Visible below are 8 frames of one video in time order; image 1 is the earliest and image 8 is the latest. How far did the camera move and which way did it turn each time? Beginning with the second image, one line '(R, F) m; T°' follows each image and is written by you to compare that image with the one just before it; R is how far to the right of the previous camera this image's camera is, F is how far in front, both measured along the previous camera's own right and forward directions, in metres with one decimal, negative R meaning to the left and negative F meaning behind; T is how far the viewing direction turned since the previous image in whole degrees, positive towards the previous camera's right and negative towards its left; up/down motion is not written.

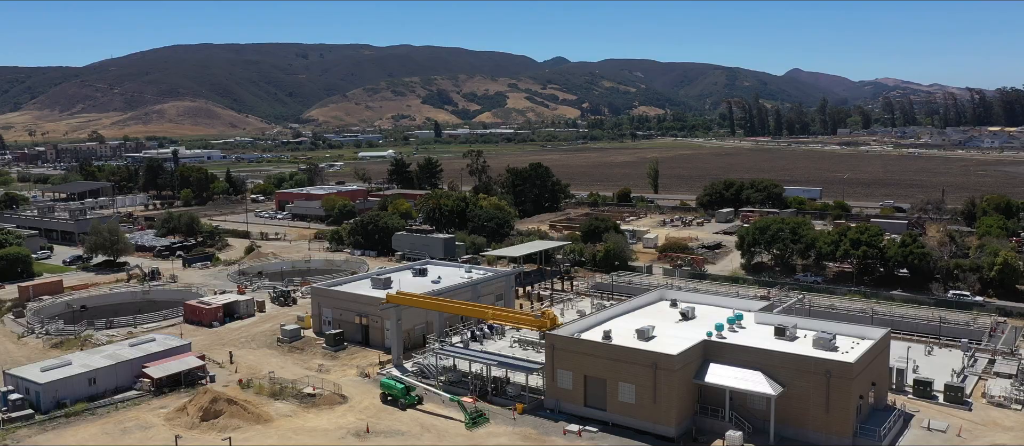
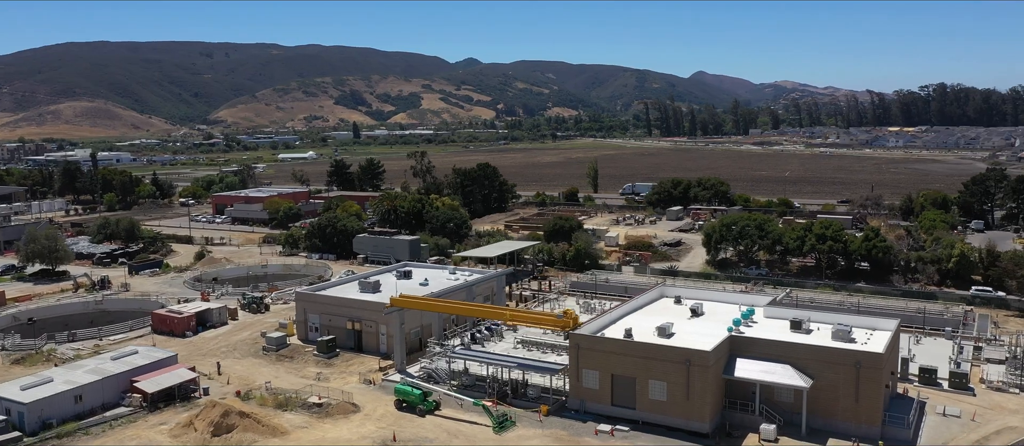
(-3.4, +0.6) m; +6°
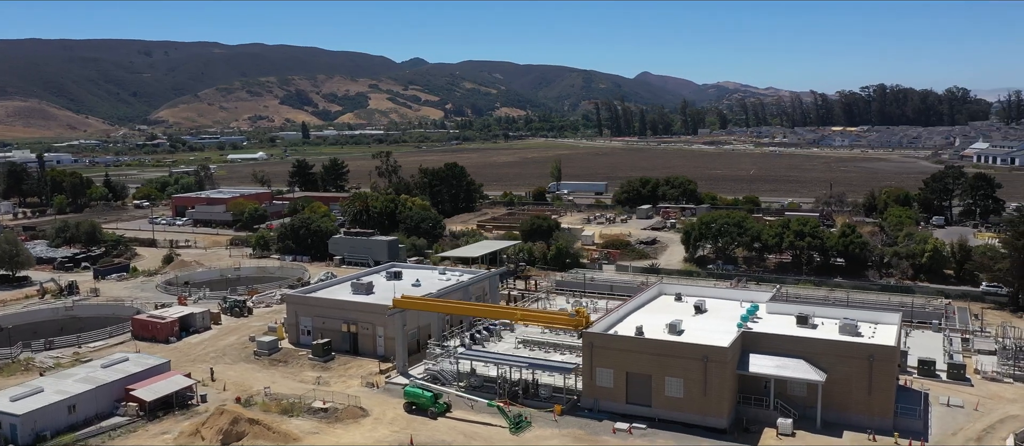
(-2.0, +0.3) m; +4°
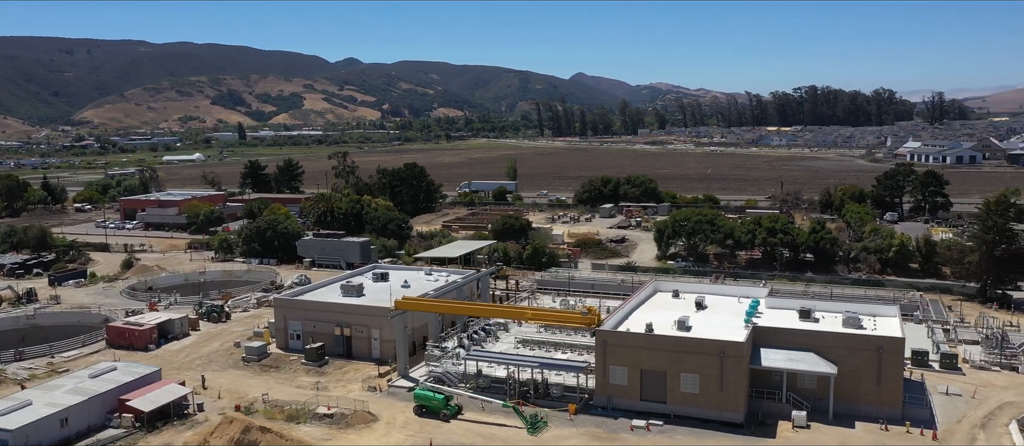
(-2.3, +0.3) m; +4°
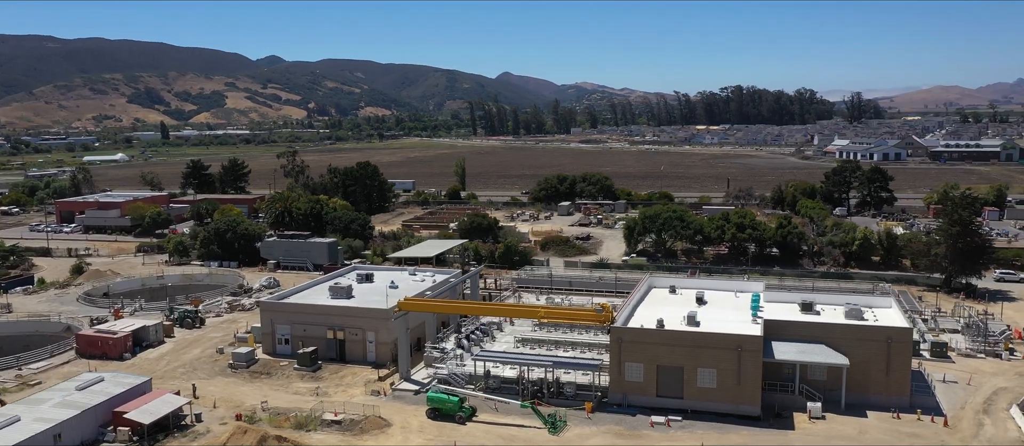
(-2.6, +0.5) m; +5°
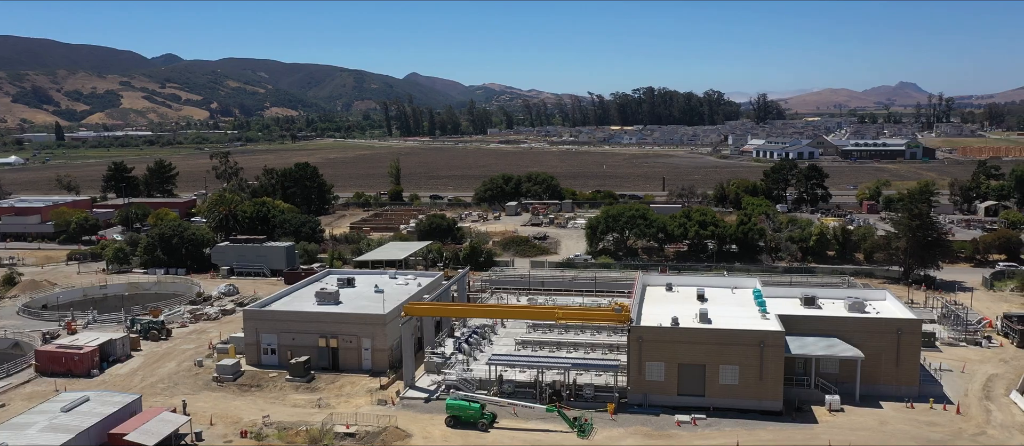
(-3.2, +0.9) m; +6°
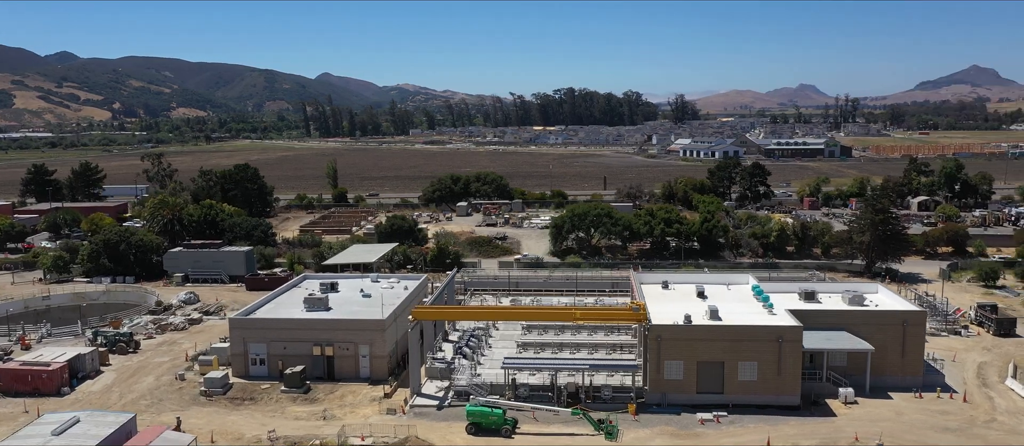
(-2.9, +0.9) m; +6°
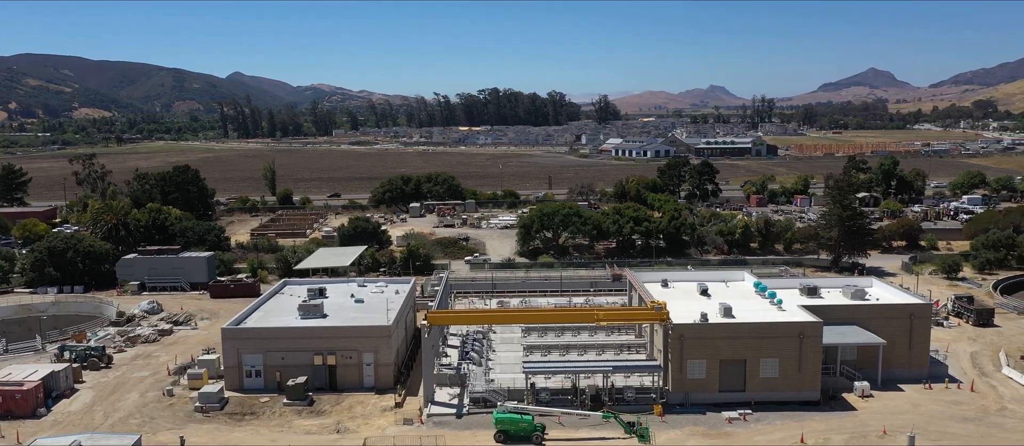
(-2.9, +0.9) m; +6°
